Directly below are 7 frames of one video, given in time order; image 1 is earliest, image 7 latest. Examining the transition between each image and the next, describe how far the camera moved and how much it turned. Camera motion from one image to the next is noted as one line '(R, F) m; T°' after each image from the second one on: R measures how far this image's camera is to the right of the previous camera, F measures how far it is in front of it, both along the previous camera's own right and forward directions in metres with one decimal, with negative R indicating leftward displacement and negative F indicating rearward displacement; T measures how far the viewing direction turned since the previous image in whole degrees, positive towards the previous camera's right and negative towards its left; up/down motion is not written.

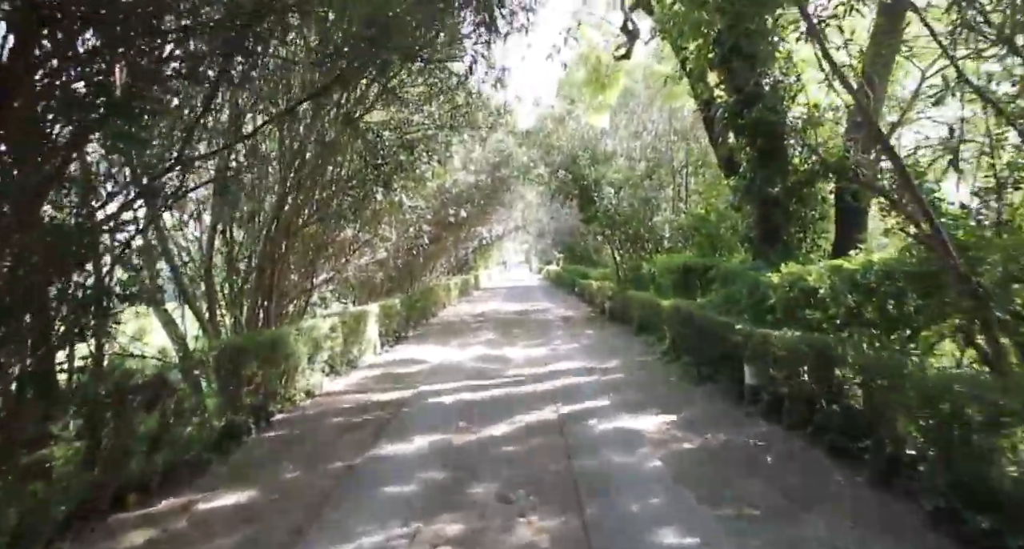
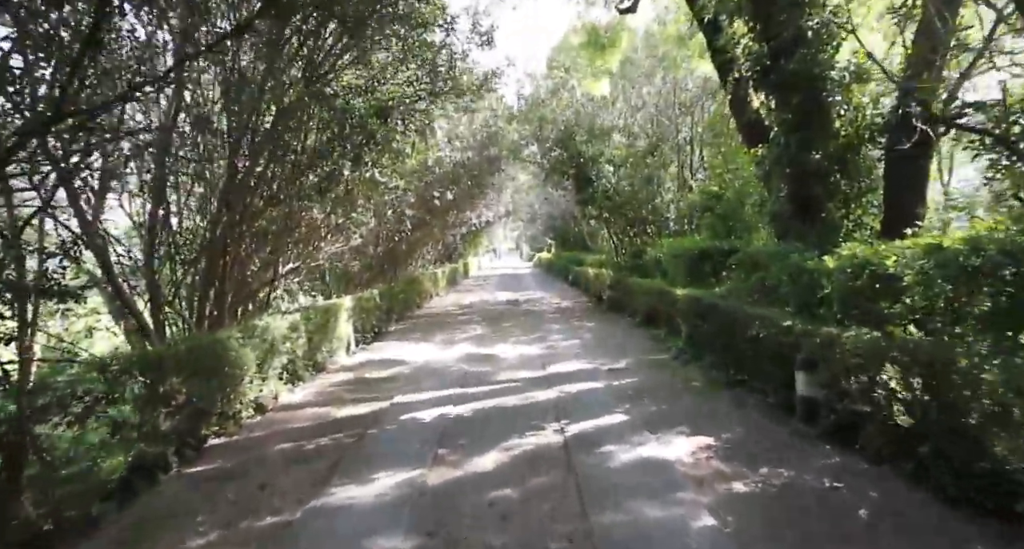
(0.0, +1.3) m; +1°
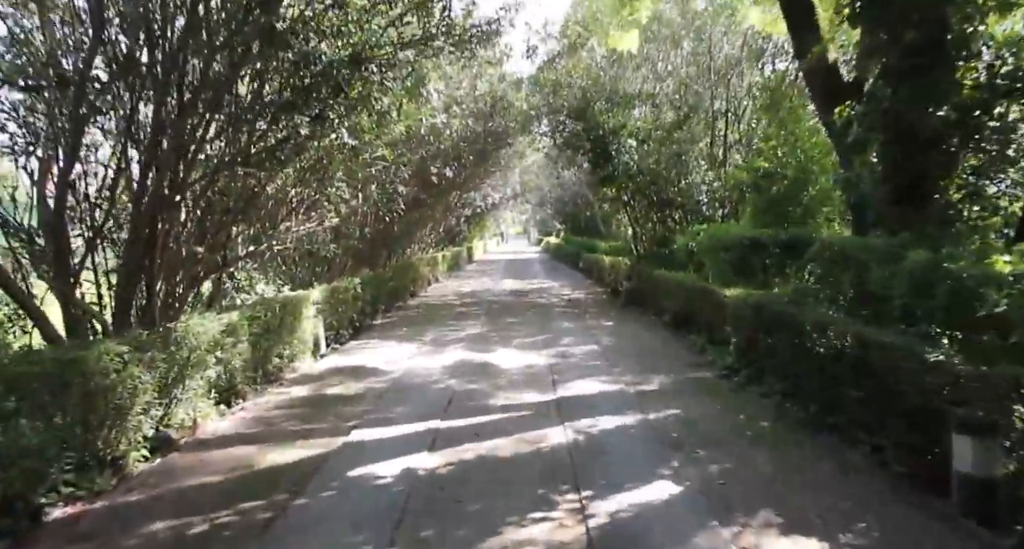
(0.0, +1.8) m; -1°
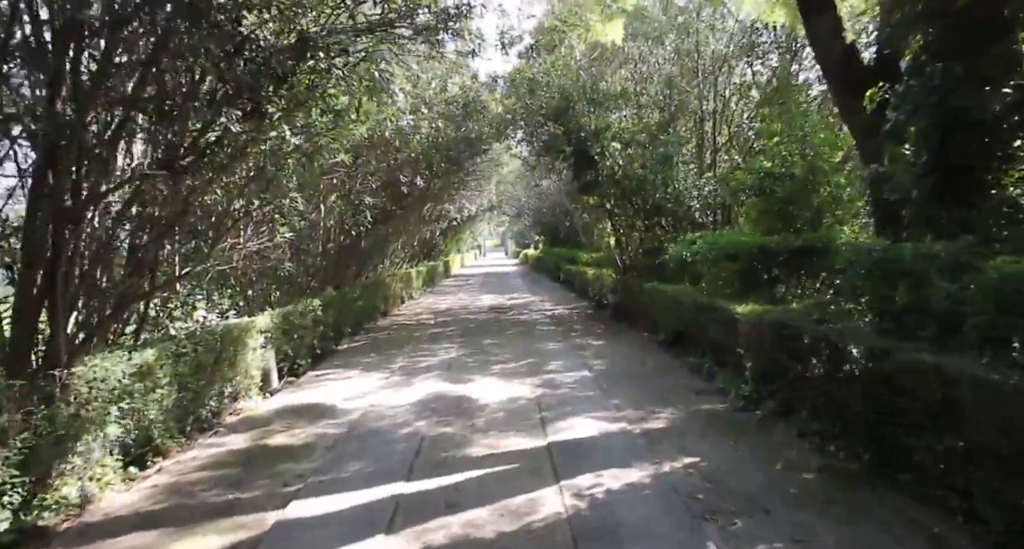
(0.0, +1.0) m; +2°
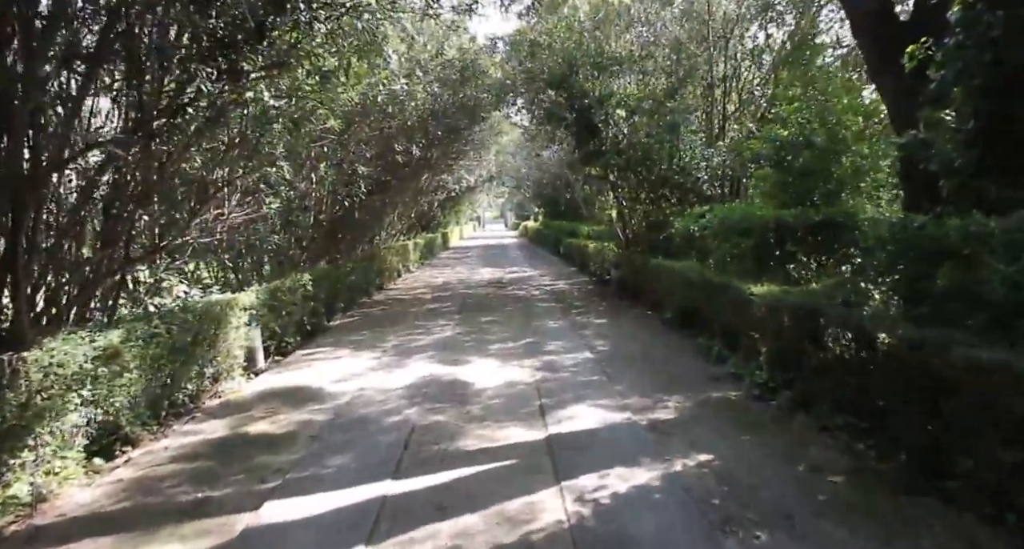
(0.0, +0.4) m; 0°
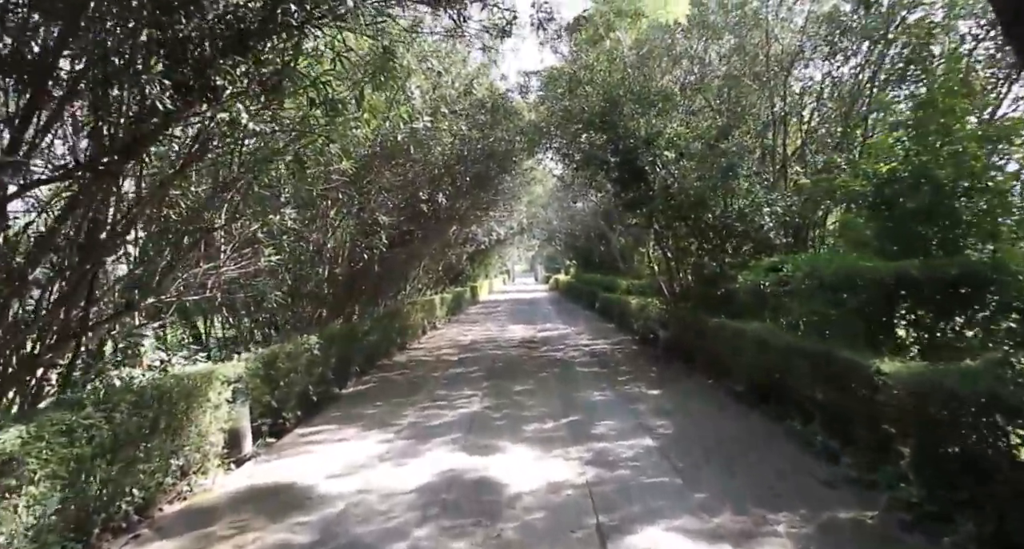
(-0.1, +1.3) m; -3°
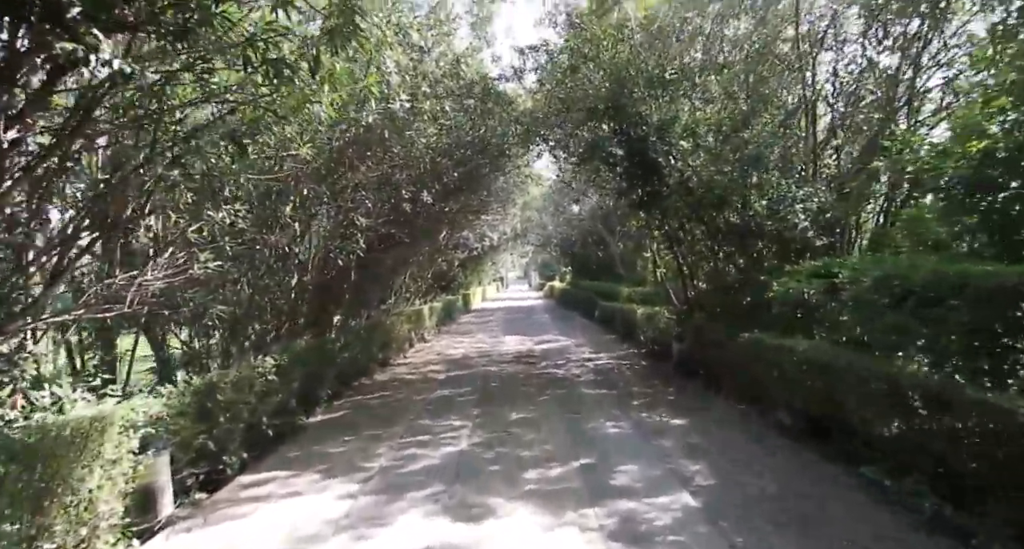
(0.0, +1.3) m; +1°
